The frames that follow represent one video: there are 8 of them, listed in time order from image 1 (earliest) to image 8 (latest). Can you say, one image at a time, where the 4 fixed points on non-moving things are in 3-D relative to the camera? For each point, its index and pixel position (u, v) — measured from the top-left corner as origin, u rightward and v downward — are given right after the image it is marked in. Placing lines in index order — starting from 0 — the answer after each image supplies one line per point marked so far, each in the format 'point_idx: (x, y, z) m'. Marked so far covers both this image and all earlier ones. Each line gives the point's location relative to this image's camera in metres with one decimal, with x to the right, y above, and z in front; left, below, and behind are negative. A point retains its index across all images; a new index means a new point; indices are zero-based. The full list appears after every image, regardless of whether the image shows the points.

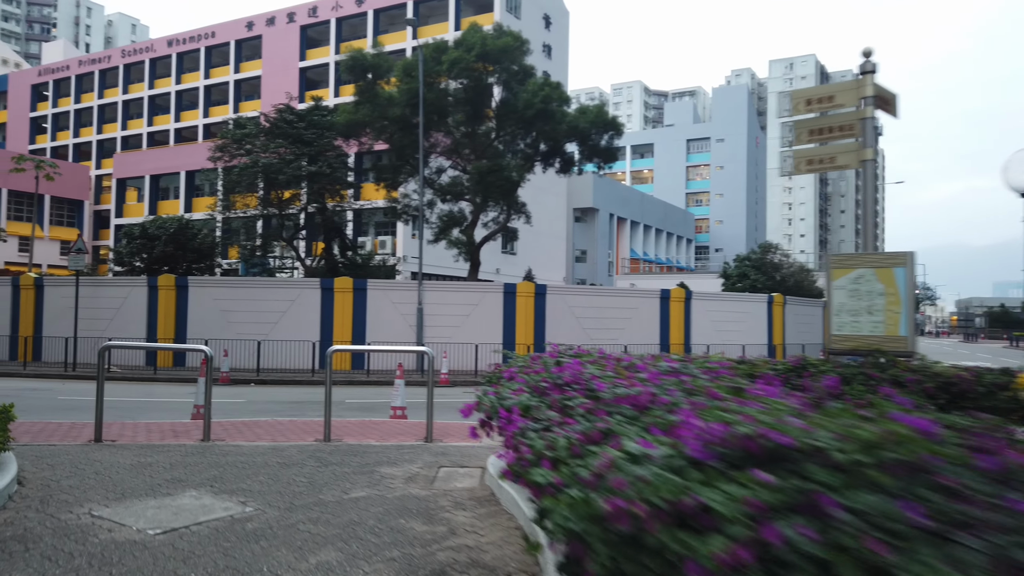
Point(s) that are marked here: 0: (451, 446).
0: (-0.7, -1.8, +8.6) m
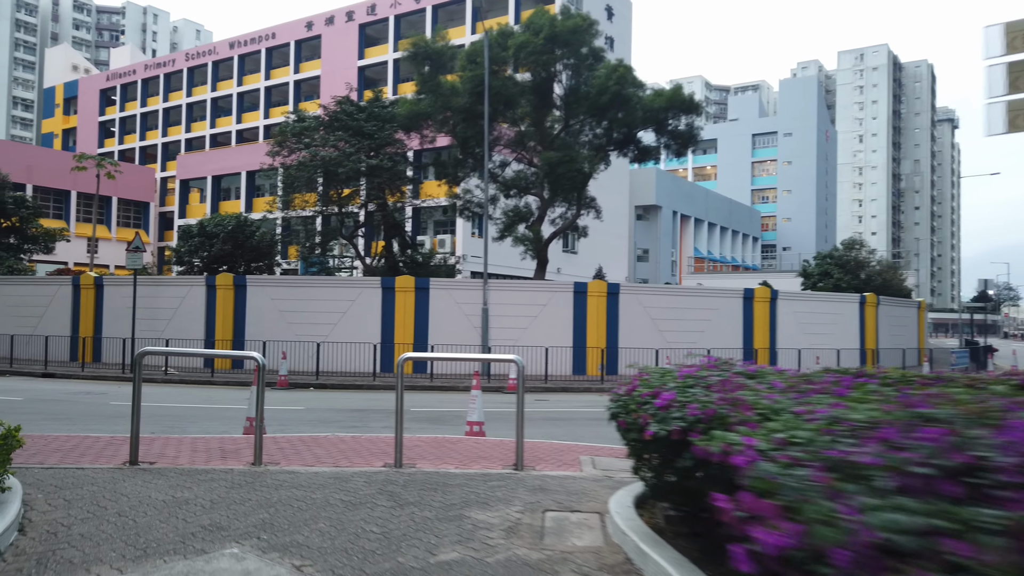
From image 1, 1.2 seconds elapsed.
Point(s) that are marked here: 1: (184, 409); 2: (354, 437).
0: (+0.3, -1.8, +7.0) m
1: (-6.4, -2.4, +14.6) m
2: (-2.0, -1.9, +9.7) m
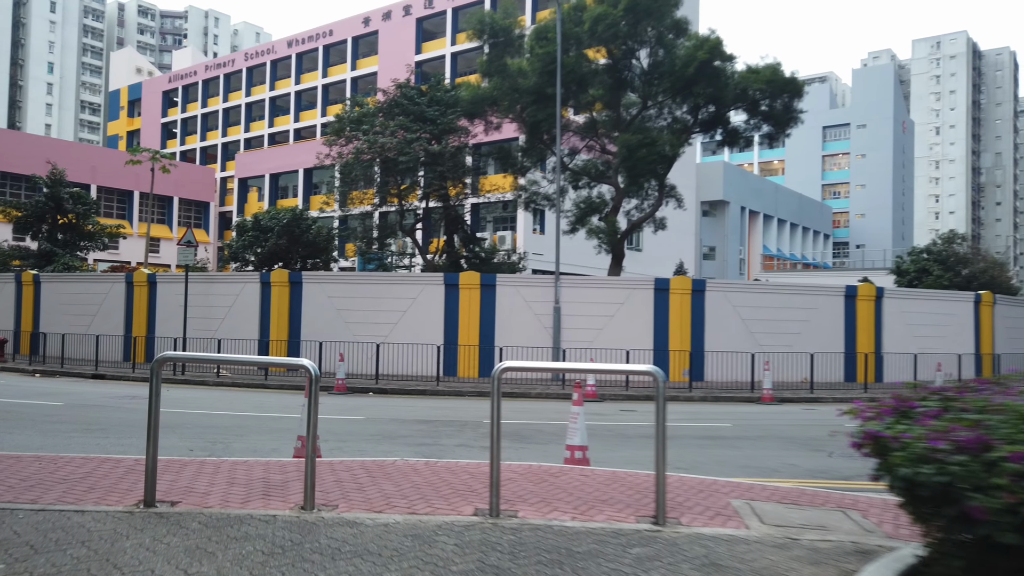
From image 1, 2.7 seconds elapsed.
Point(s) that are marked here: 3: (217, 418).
0: (+1.3, -1.7, +4.9) m
1: (-4.9, -2.3, +13.0) m
2: (-0.8, -1.8, +7.7) m
3: (-5.2, -2.3, +13.1) m
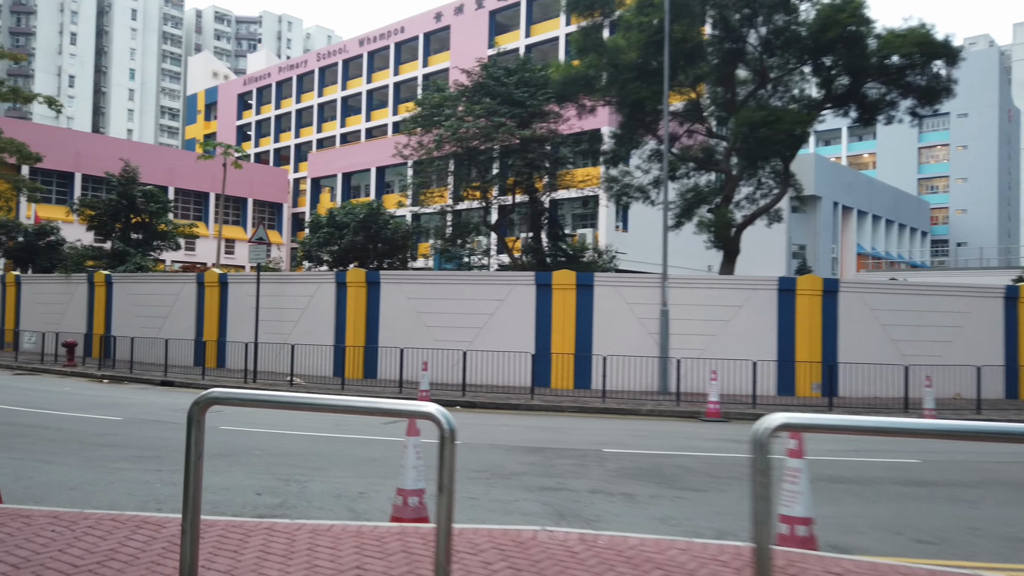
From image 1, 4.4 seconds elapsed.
0: (+2.5, -1.7, +2.4) m
1: (-3.0, -2.3, +11.0) m
2: (+0.5, -1.8, +5.4) m
3: (-3.3, -2.3, +11.1) m
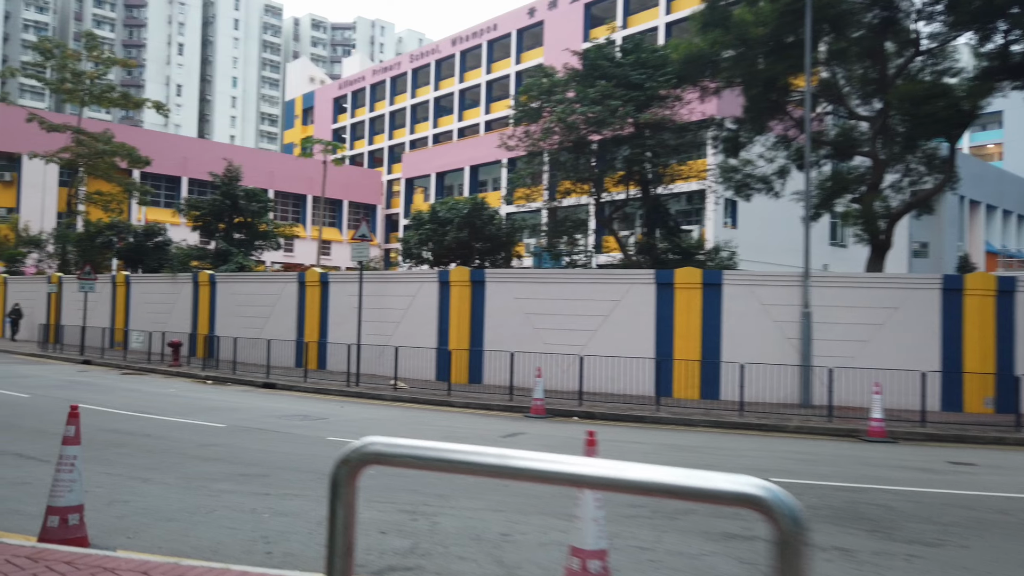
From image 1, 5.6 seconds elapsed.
0: (+3.3, -1.6, +0.5) m
1: (-1.1, -2.2, +9.7) m
2: (+1.8, -1.8, +3.7) m
3: (-1.4, -2.3, +9.8) m
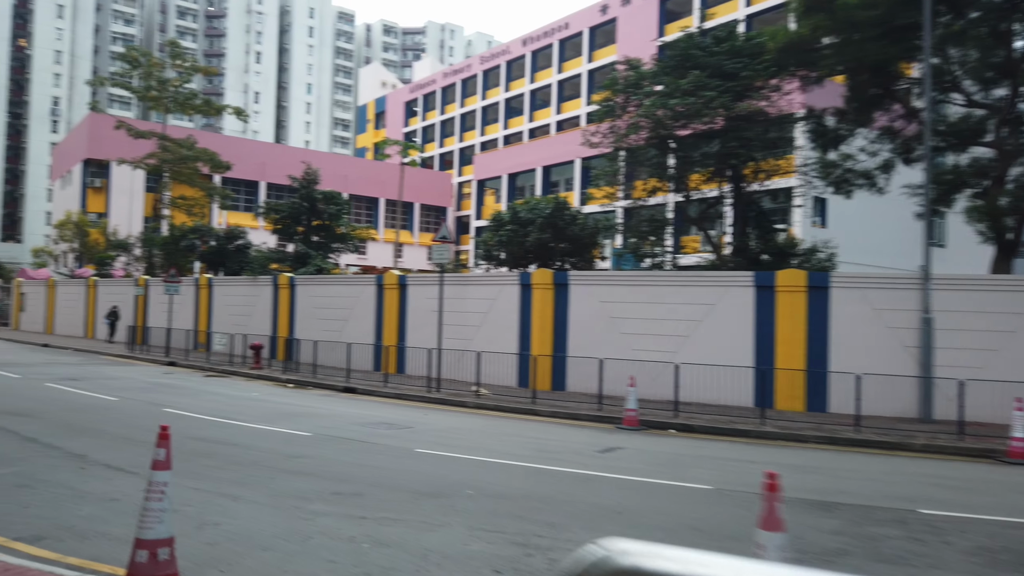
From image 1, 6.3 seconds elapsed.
0: (+3.8, -1.7, -0.6) m
1: (+0.2, -2.3, +8.9) m
2: (+2.5, -1.8, +2.7) m
3: (-0.1, -2.3, +9.1) m
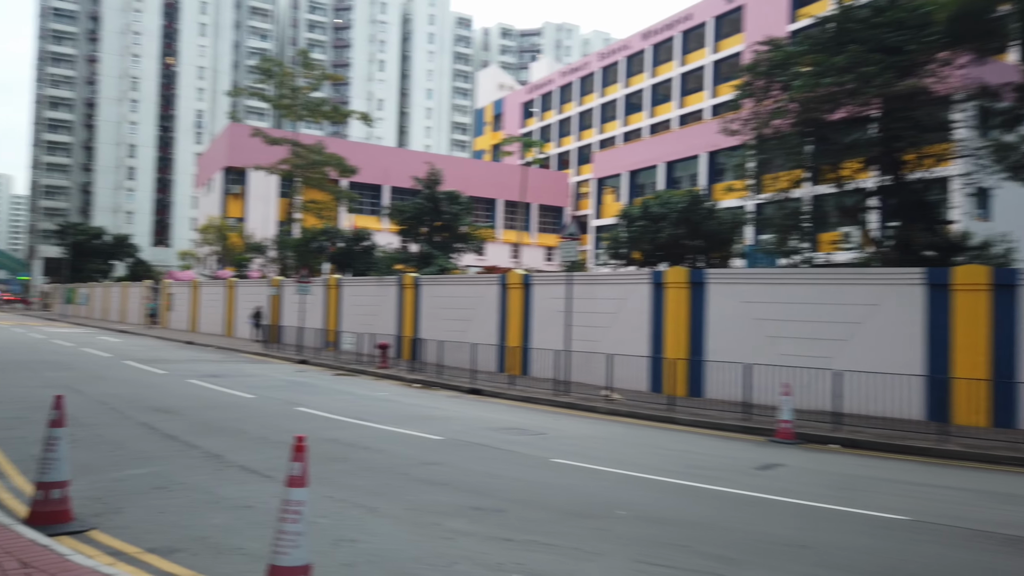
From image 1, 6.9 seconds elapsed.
0: (+3.9, -1.6, -2.1) m
1: (+1.8, -2.3, +7.9) m
2: (+3.2, -1.8, +1.4) m
3: (+1.6, -2.3, +8.1) m
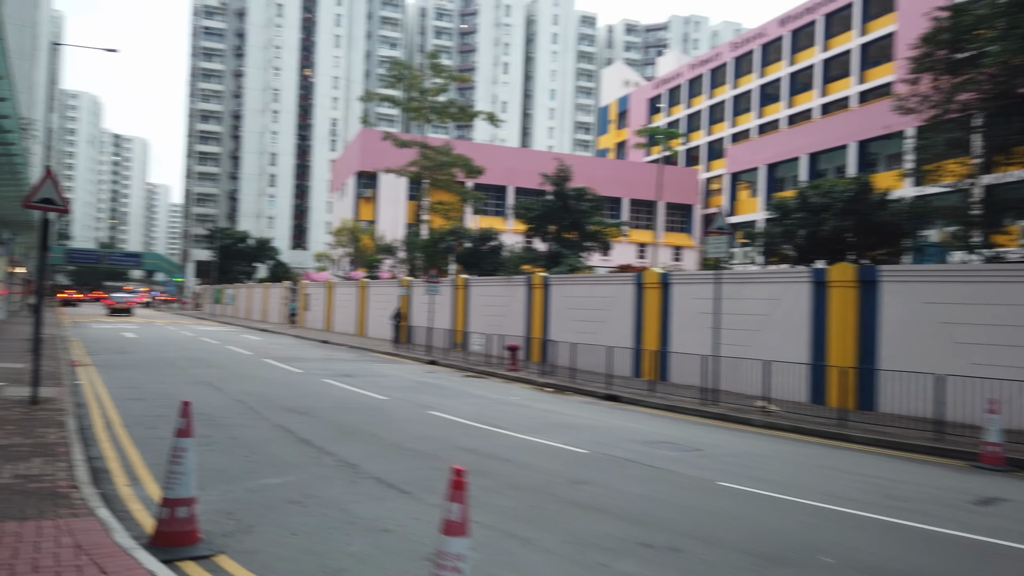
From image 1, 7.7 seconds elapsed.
0: (+3.8, -1.5, -3.8) m
1: (+3.3, -2.2, +6.3) m
2: (+3.7, -1.7, -0.3) m
3: (+3.1, -2.2, +6.6) m
